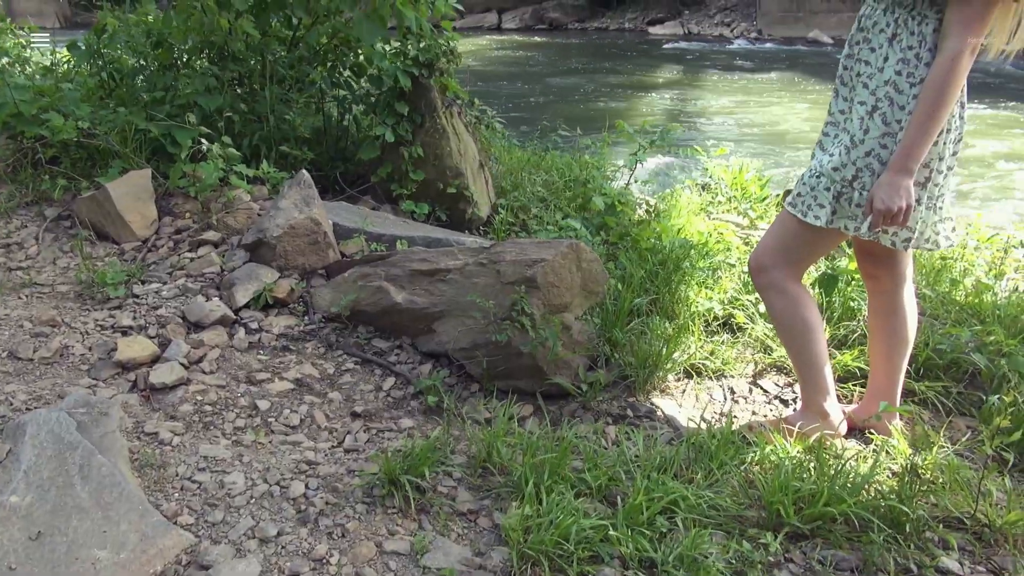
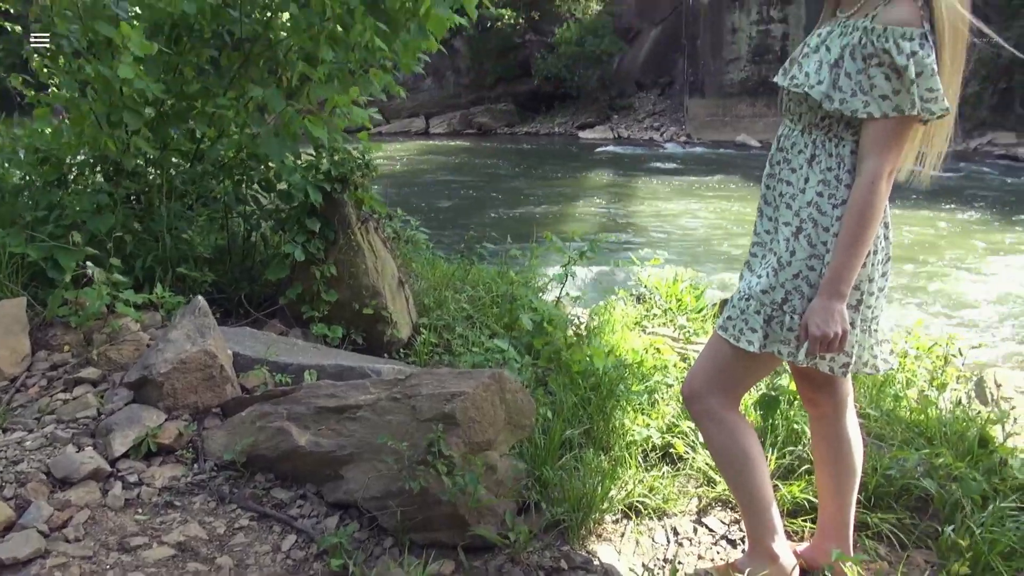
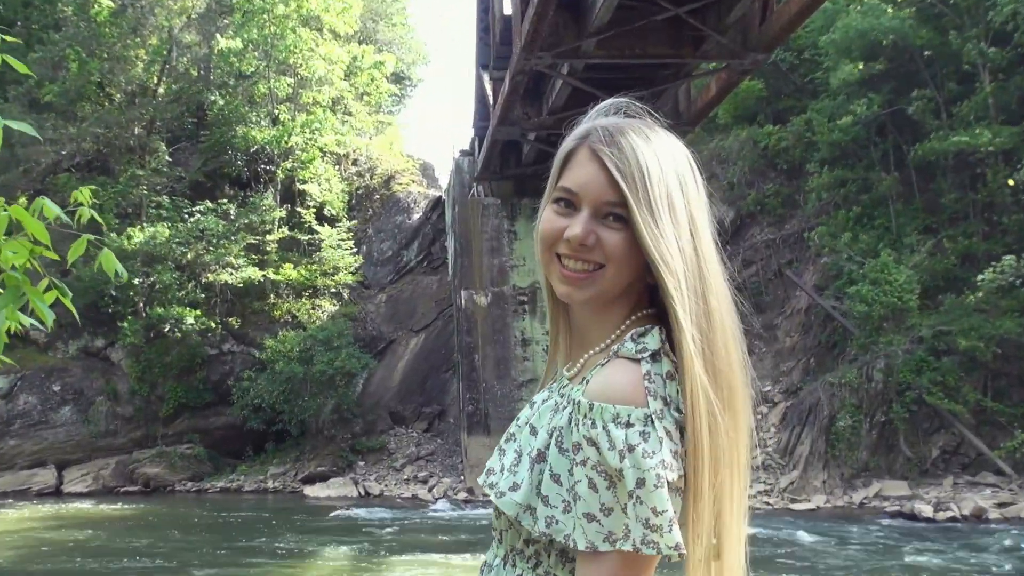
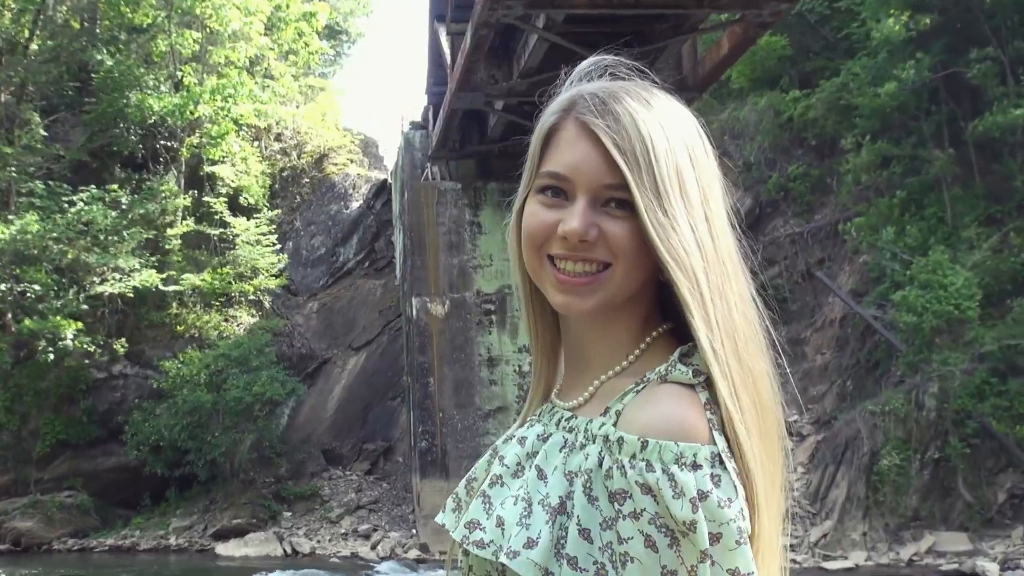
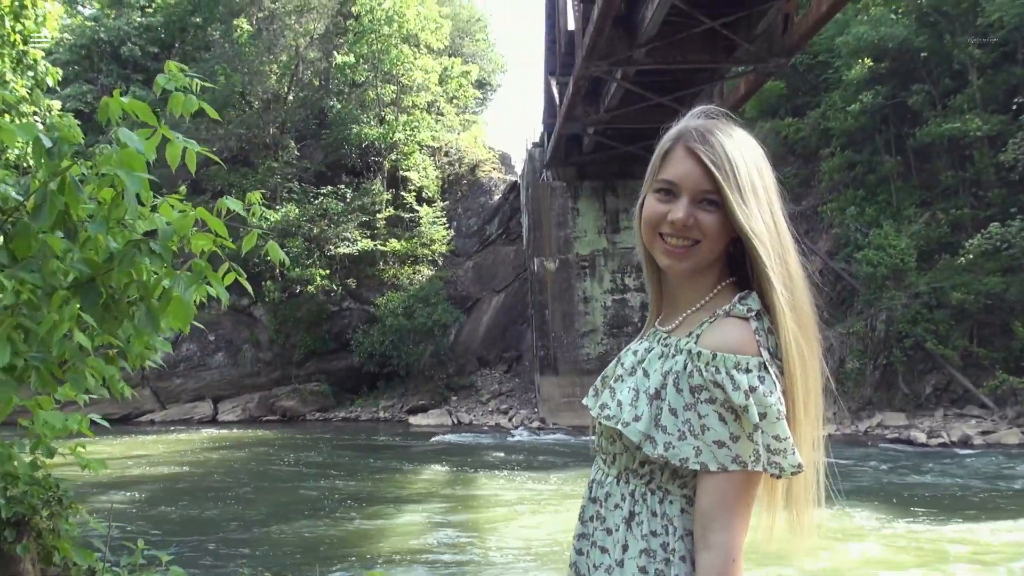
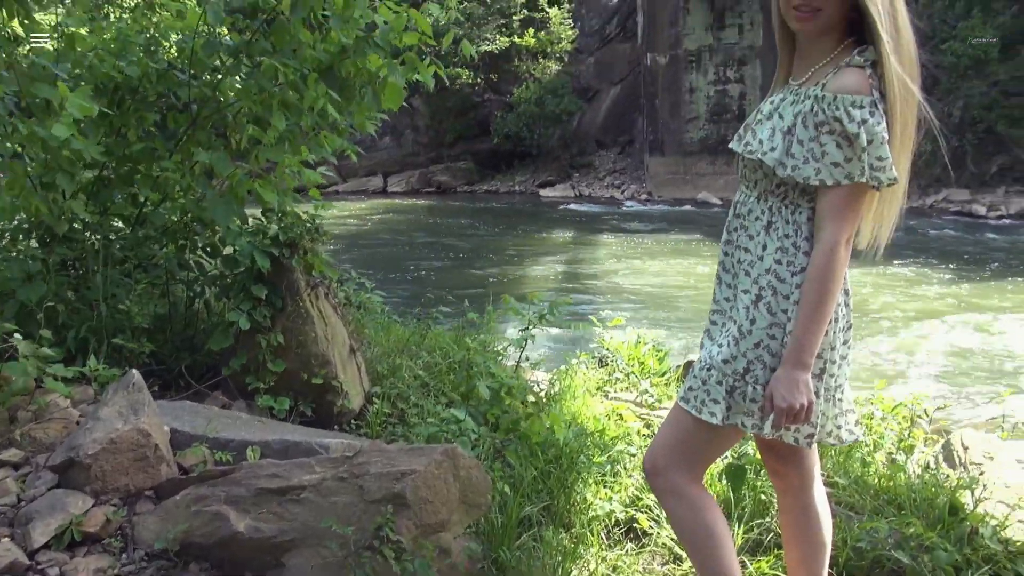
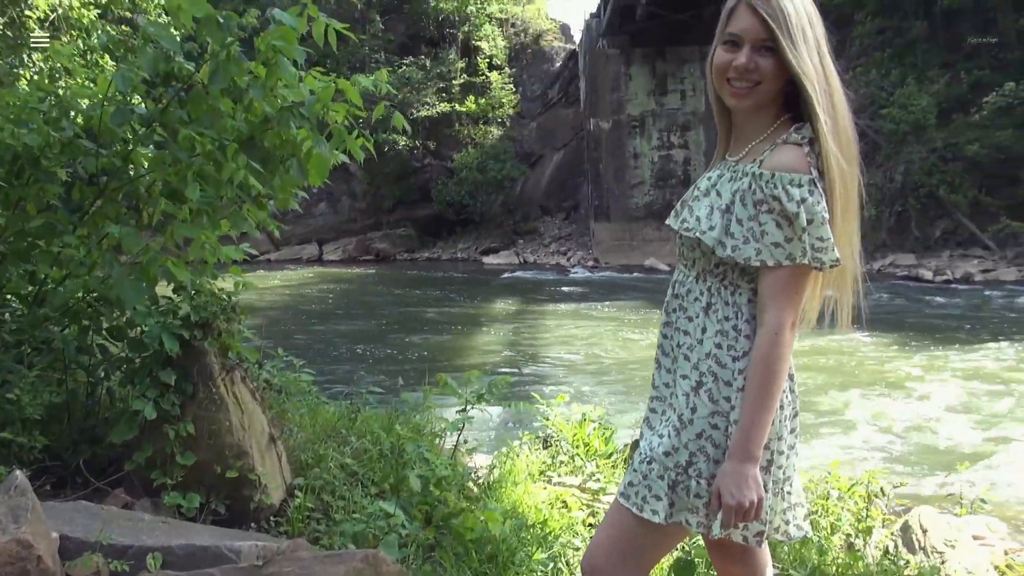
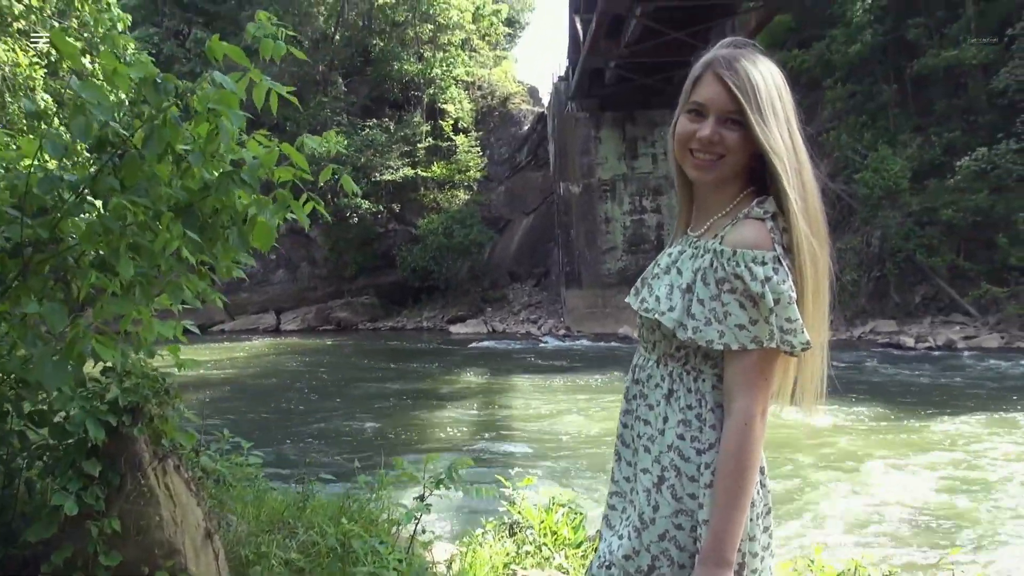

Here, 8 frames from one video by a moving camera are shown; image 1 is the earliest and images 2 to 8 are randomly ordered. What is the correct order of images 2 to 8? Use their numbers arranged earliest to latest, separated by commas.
2, 6, 7, 8, 5, 3, 4
